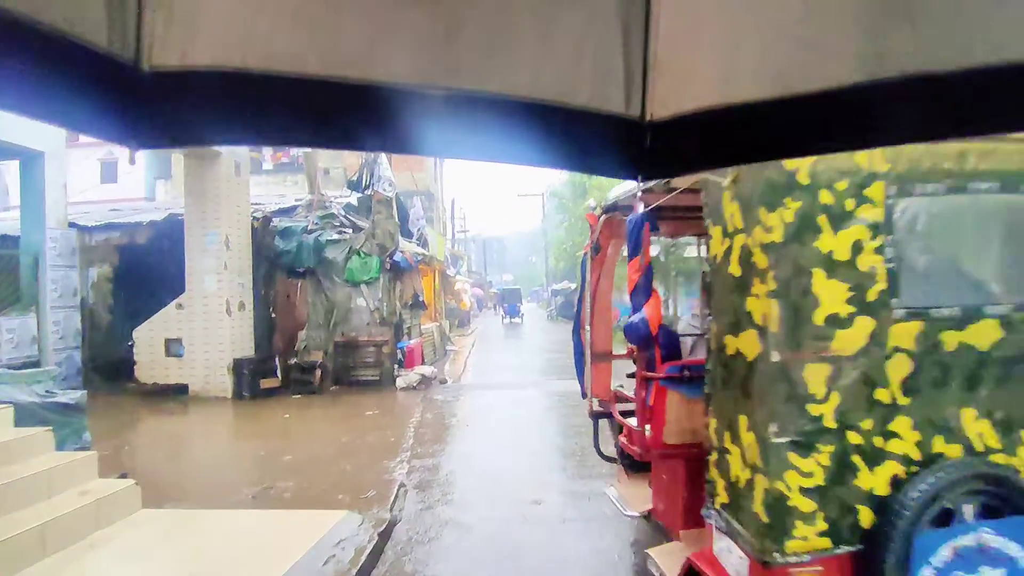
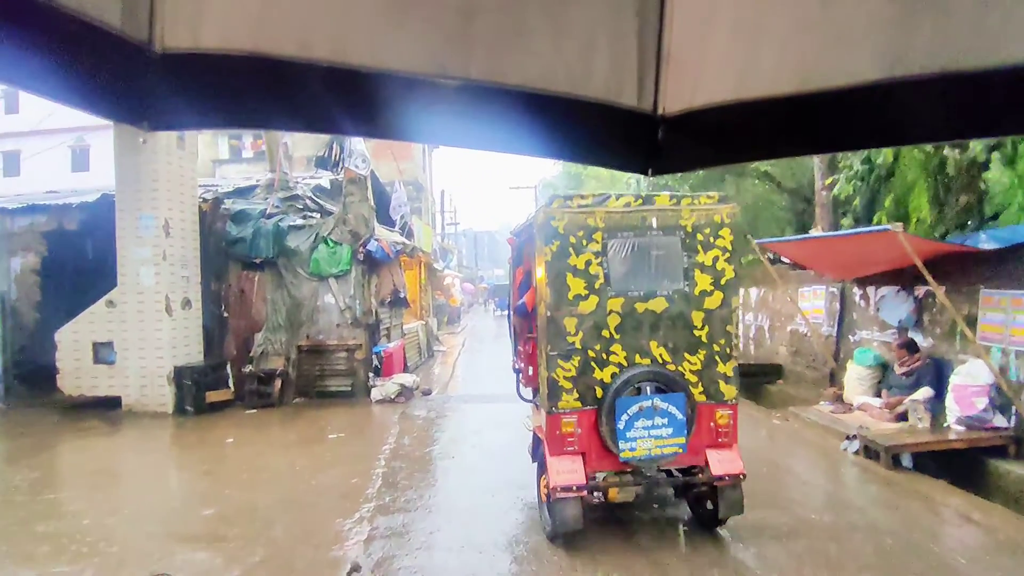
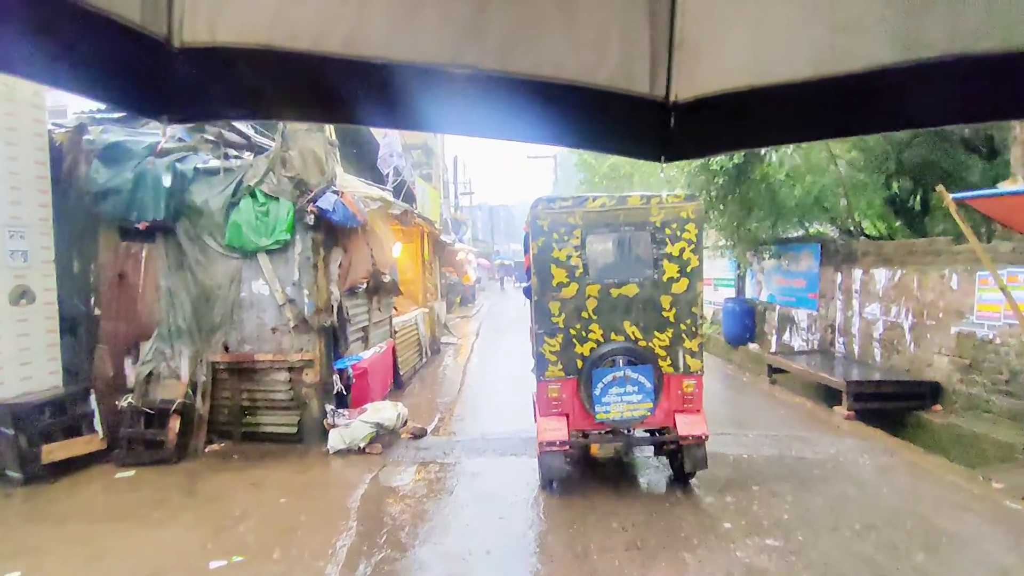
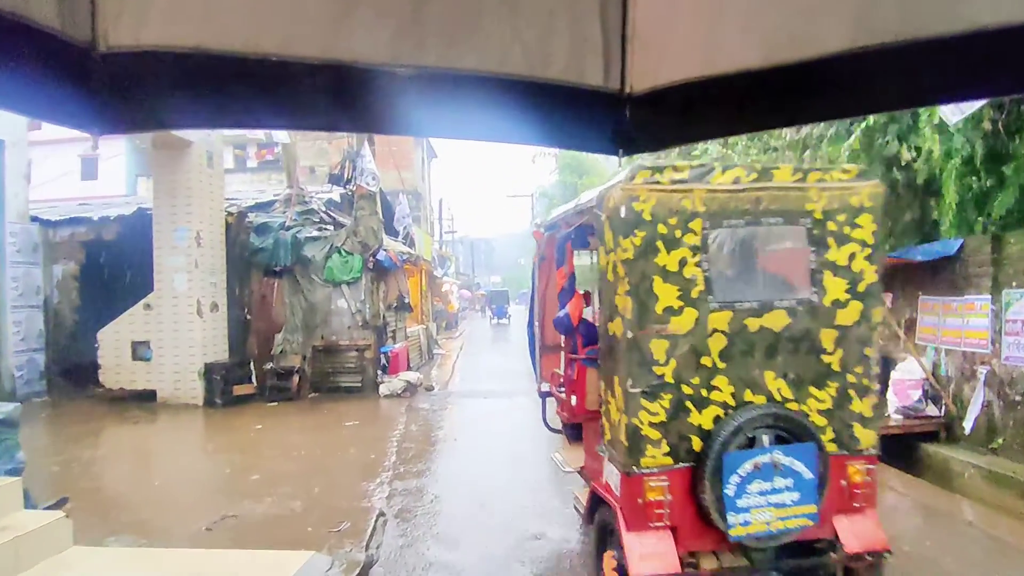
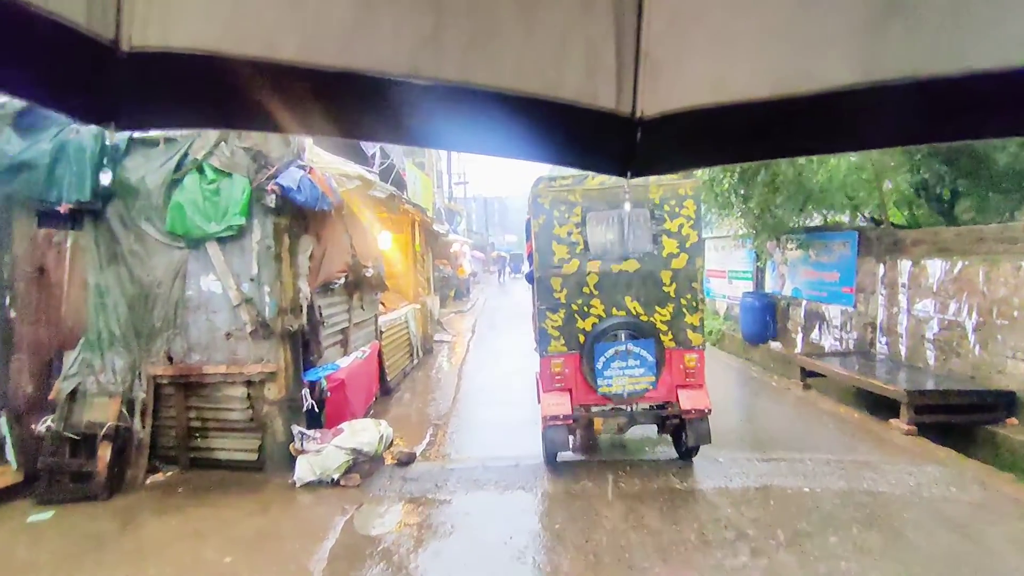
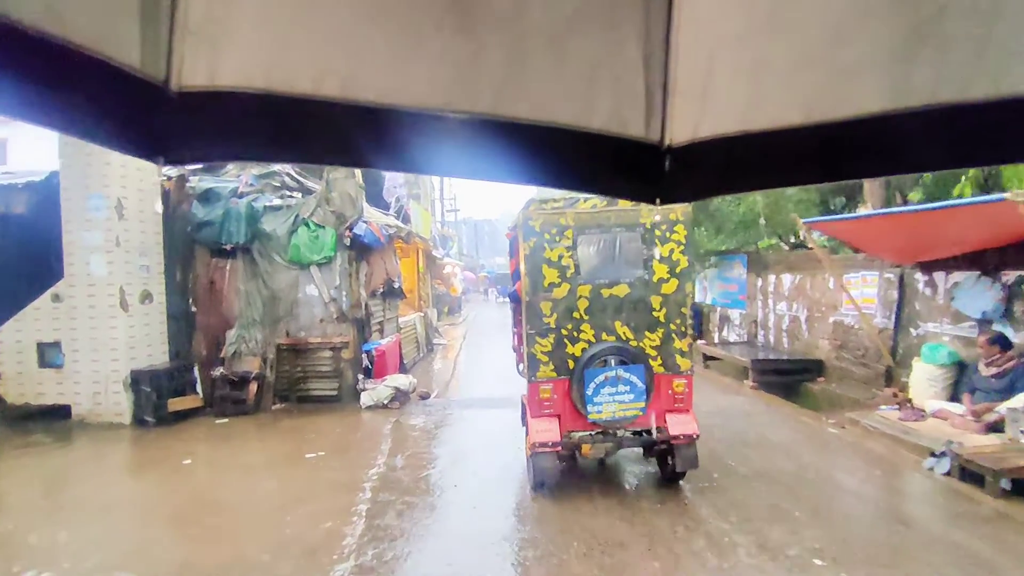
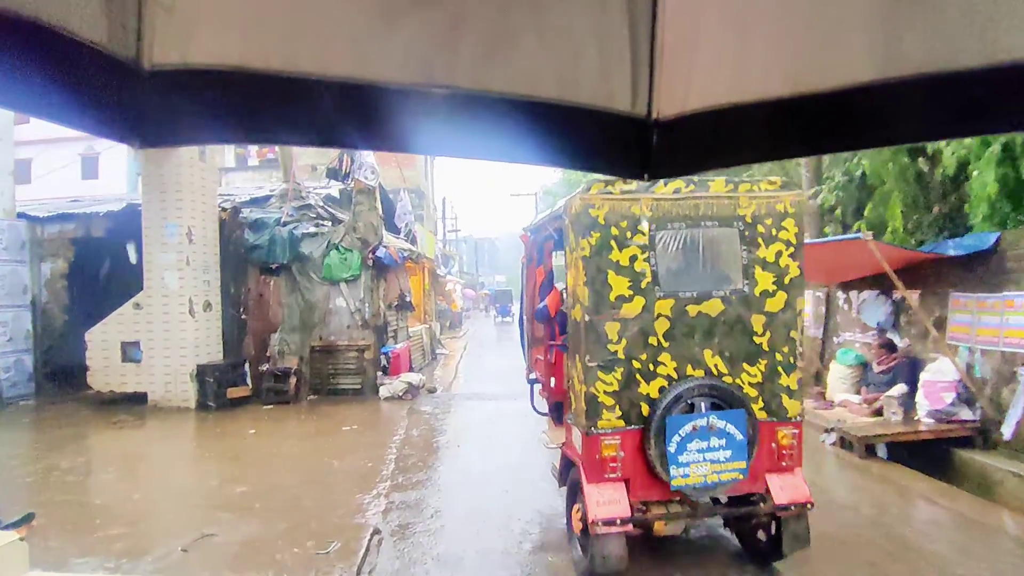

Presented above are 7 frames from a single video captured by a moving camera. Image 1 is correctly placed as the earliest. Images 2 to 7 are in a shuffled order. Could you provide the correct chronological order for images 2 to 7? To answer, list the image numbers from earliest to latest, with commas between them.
4, 7, 2, 6, 3, 5
